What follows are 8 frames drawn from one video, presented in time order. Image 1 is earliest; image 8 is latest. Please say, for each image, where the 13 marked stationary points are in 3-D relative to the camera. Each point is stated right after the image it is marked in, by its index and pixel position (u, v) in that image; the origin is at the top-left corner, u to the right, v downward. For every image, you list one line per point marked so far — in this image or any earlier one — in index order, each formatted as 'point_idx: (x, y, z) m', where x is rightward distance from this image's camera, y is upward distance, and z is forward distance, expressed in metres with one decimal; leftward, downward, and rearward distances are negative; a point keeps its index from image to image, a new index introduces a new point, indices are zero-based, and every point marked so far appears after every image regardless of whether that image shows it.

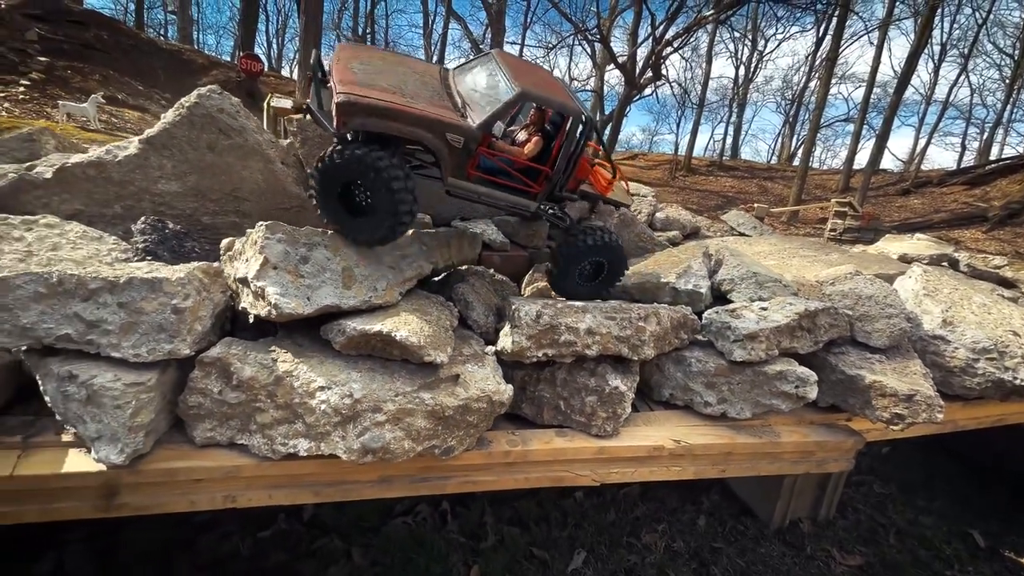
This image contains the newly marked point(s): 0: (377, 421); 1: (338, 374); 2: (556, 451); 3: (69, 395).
0: (-0.7, -0.7, +2.3) m
1: (-0.9, -0.5, +2.4) m
2: (+0.3, -1.0, +2.8) m
3: (-2.1, -0.5, +2.2) m
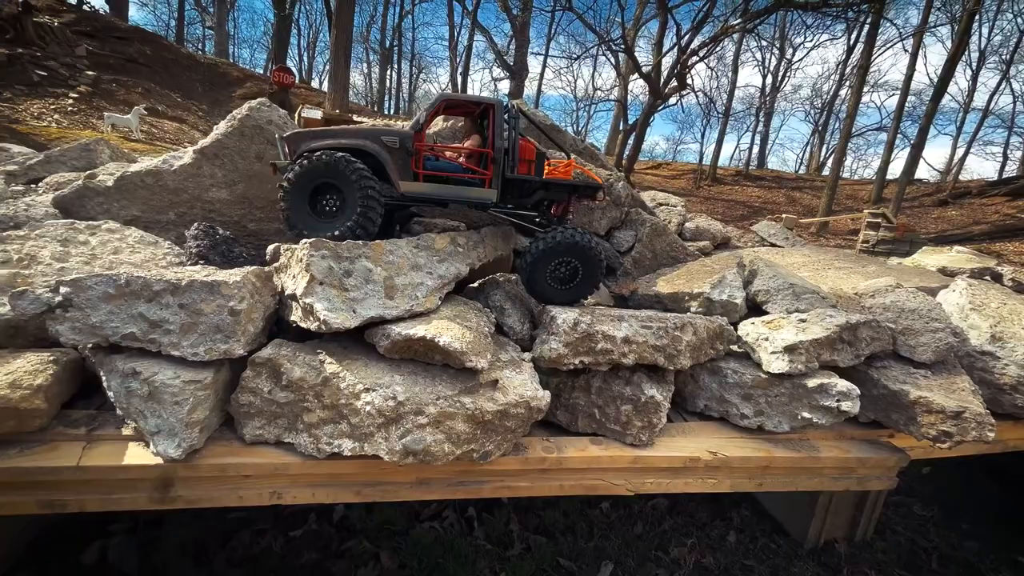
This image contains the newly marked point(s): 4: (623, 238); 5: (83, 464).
0: (-0.5, -0.7, +2.4) m
1: (-0.7, -0.5, +2.4) m
2: (+0.5, -1.0, +2.8) m
3: (-1.9, -0.5, +2.3) m
4: (+1.1, +0.5, +4.5) m
5: (-2.1, -0.9, +2.3) m
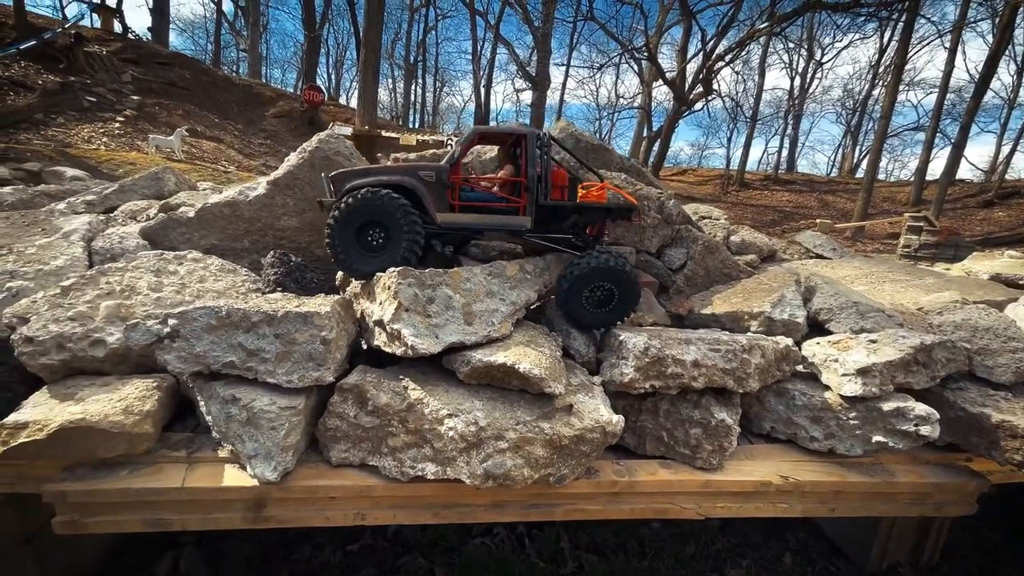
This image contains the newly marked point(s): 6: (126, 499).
0: (-0.1, -0.8, +2.4) m
1: (-0.3, -0.6, +2.5) m
2: (+0.9, -1.2, +2.8) m
3: (-1.5, -0.7, +2.4) m
4: (+1.6, +0.3, +4.5) m
5: (-1.7, -1.0, +2.4) m
6: (-2.0, -1.1, +2.4) m
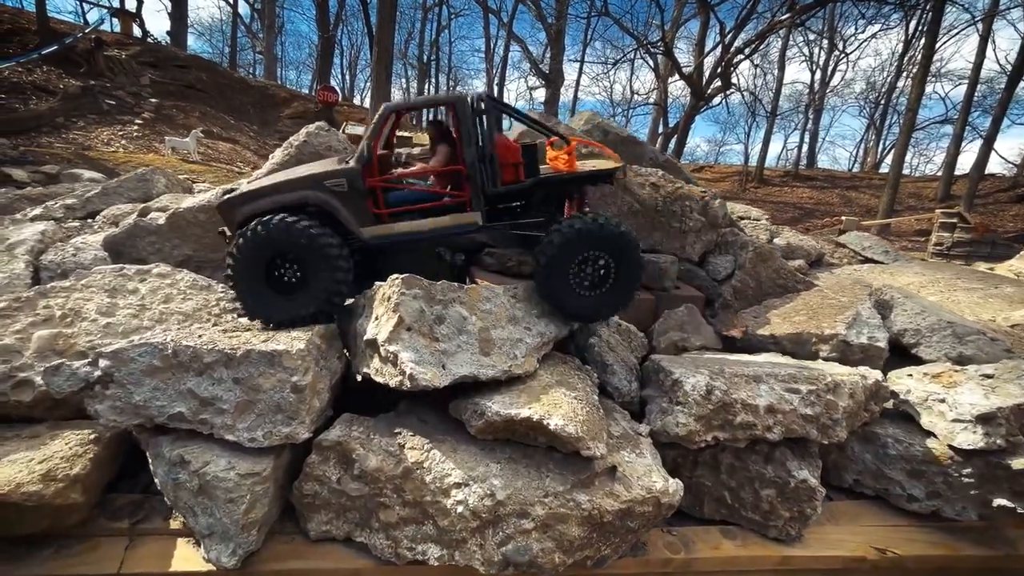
0: (0.0, -1.0, +1.9) m
1: (-0.1, -0.8, +1.9) m
2: (+1.0, -1.3, +2.2) m
3: (-1.4, -0.8, +1.9) m
4: (+1.8, +0.2, +3.9) m
5: (-1.6, -1.2, +1.9) m
6: (-1.9, -1.2, +1.9) m
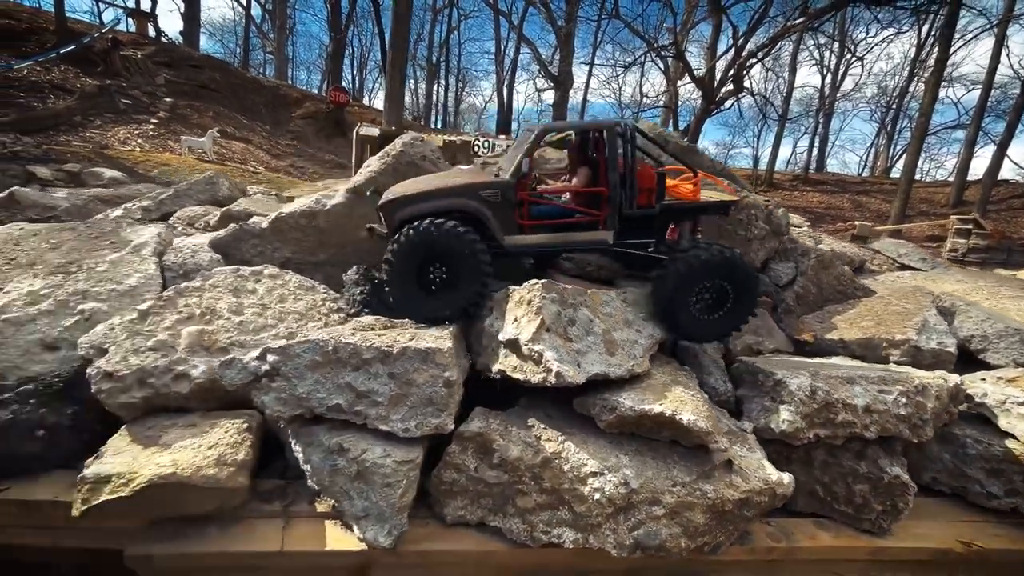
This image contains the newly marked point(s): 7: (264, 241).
0: (+0.6, -1.0, +2.0) m
1: (+0.4, -0.8, +2.1) m
2: (+1.6, -1.4, +2.4) m
3: (-0.8, -0.8, +2.1) m
4: (+2.4, +0.2, +4.0) m
5: (-1.0, -1.2, +2.1) m
6: (-1.3, -1.2, +2.1) m
7: (-1.8, +0.3, +3.4) m
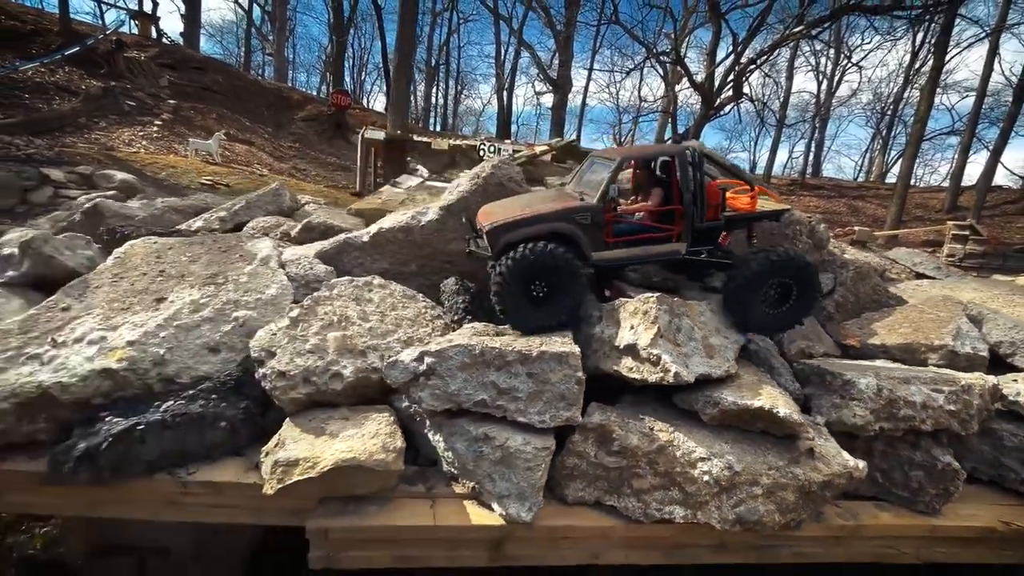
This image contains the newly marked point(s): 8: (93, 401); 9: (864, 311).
0: (+1.3, -1.1, +2.4) m
1: (+1.1, -0.9, +2.5) m
2: (+2.3, -1.4, +2.7) m
3: (-0.1, -0.9, +2.4) m
4: (+3.0, +0.1, +4.4) m
5: (-0.4, -1.2, +2.4) m
6: (-0.7, -1.3, +2.4) m
7: (-1.2, +0.3, +3.7) m
8: (-2.2, -0.6, +2.4) m
9: (+3.4, -0.2, +4.4) m
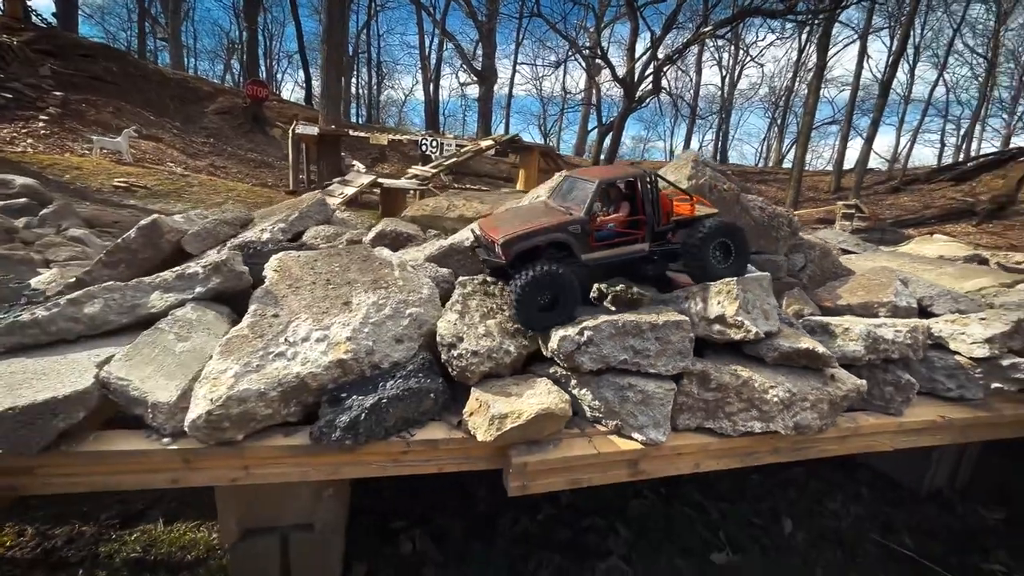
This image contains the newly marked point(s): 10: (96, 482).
0: (+2.3, -0.9, +3.5) m
1: (+2.0, -0.7, +3.6) m
2: (+3.2, -1.2, +4.0) m
3: (+0.9, -0.8, +3.3) m
4: (+3.6, +0.4, +5.8) m
5: (+0.6, -1.2, +3.3) m
6: (+0.3, -1.3, +3.3) m
7: (-0.4, +0.3, +4.4) m
8: (-1.2, -0.7, +3.0) m
9: (+4.0, +0.1, +5.8) m
10: (-2.5, -1.2, +2.7) m
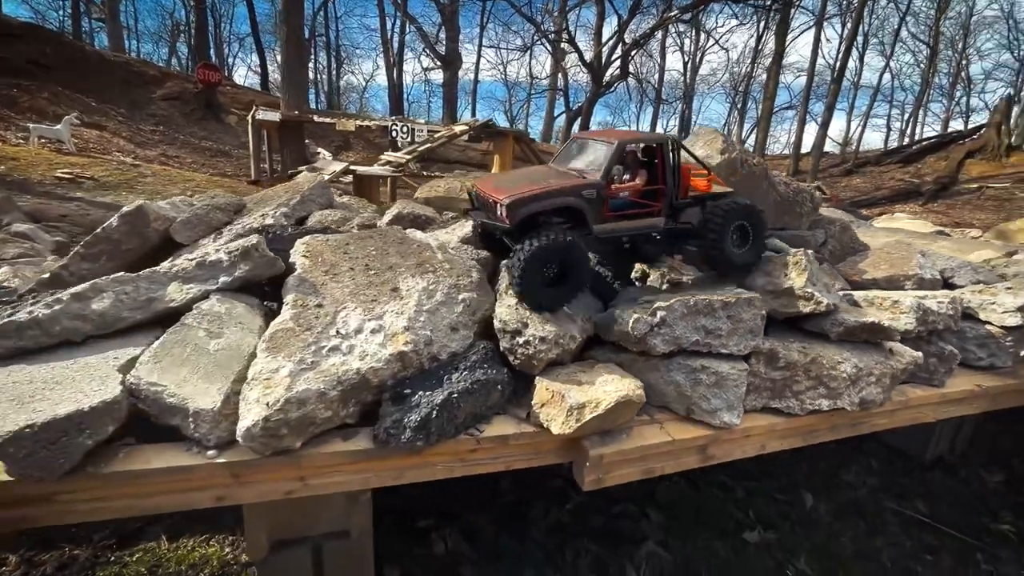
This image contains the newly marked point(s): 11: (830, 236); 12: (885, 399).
0: (+2.7, -0.7, +3.4) m
1: (+2.5, -0.5, +3.5) m
2: (+3.6, -1.0, +4.0) m
3: (+1.3, -0.6, +3.2) m
4: (+3.9, +0.7, +5.7) m
5: (+1.1, -1.0, +3.1) m
6: (+0.8, -1.1, +3.1) m
7: (-0.1, +0.5, +4.2) m
8: (-0.7, -0.6, +2.7) m
9: (+4.3, +0.4, +5.8) m
10: (-2.0, -1.1, +2.3) m
11: (+4.0, +0.6, +5.7) m
12: (+3.0, -0.9, +3.6) m
